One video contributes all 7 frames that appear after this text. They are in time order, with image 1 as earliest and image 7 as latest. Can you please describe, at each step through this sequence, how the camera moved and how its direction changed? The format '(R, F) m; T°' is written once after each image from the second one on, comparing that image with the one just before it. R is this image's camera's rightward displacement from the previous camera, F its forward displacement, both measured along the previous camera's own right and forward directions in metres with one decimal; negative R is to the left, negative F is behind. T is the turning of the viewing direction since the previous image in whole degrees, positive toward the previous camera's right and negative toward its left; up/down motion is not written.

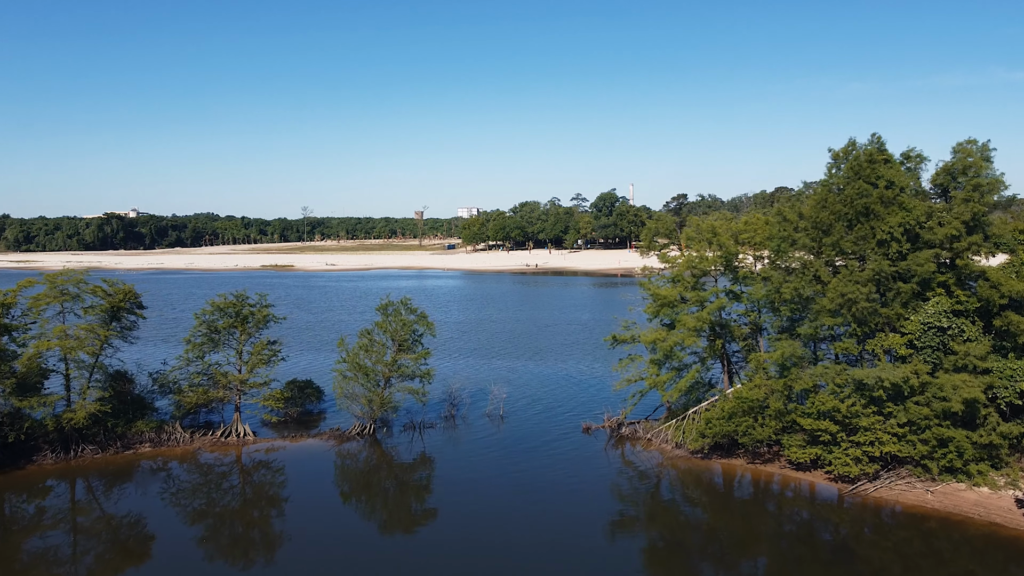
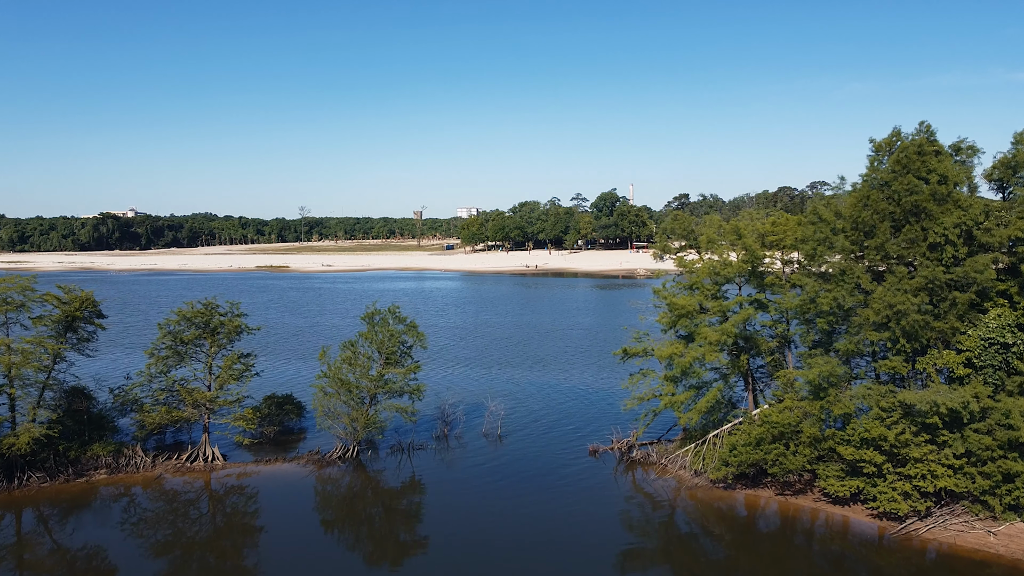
(0.0, +3.0) m; 0°
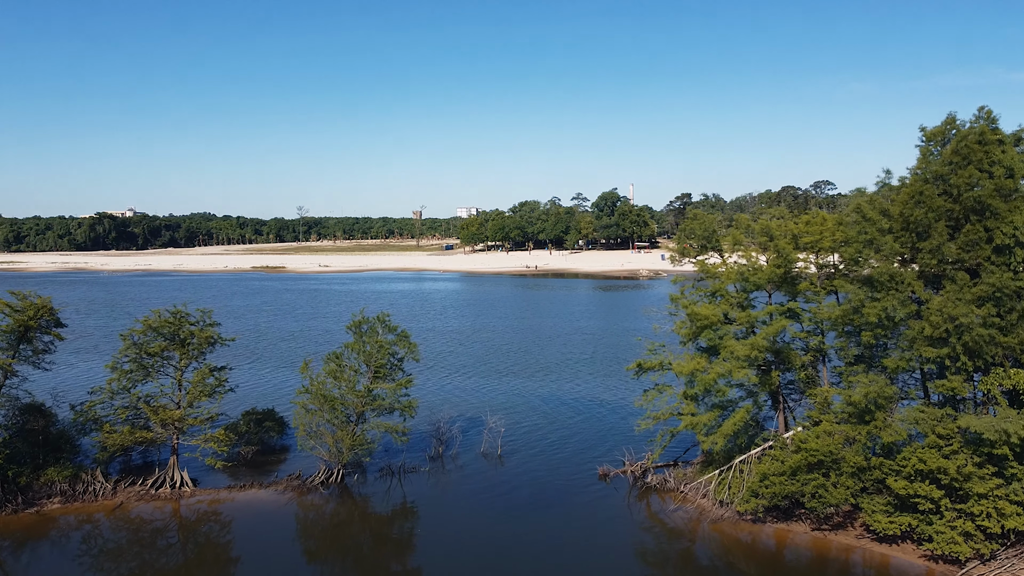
(-0.1, +2.7) m; 0°
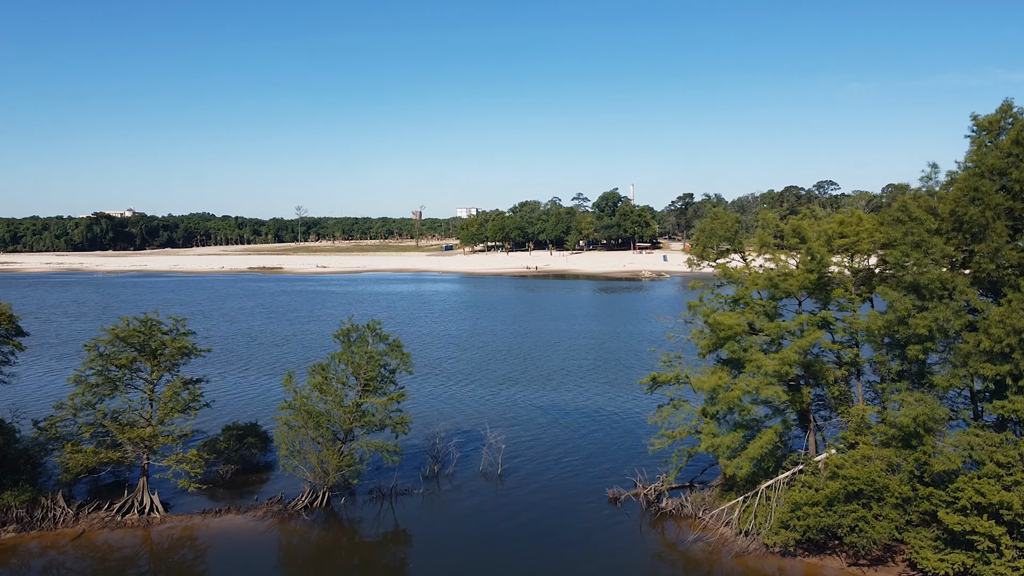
(-0.1, +2.1) m; 0°
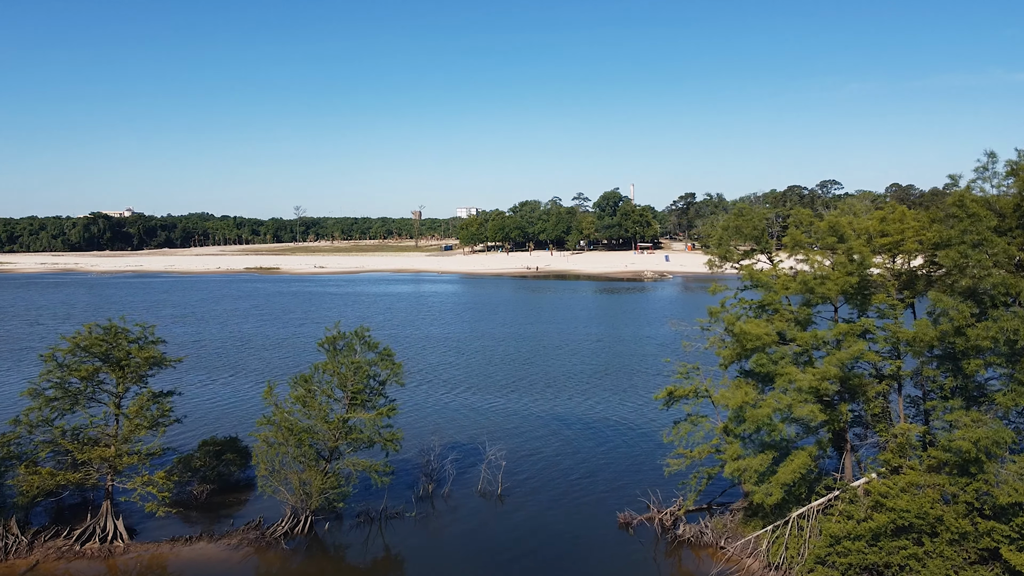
(0.0, +2.1) m; 0°
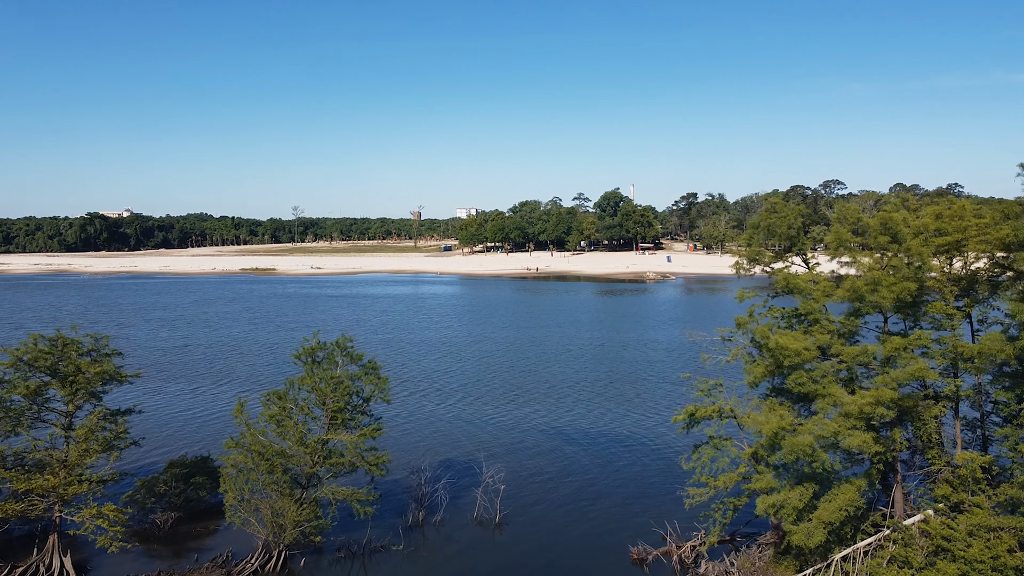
(0.0, +2.4) m; 0°
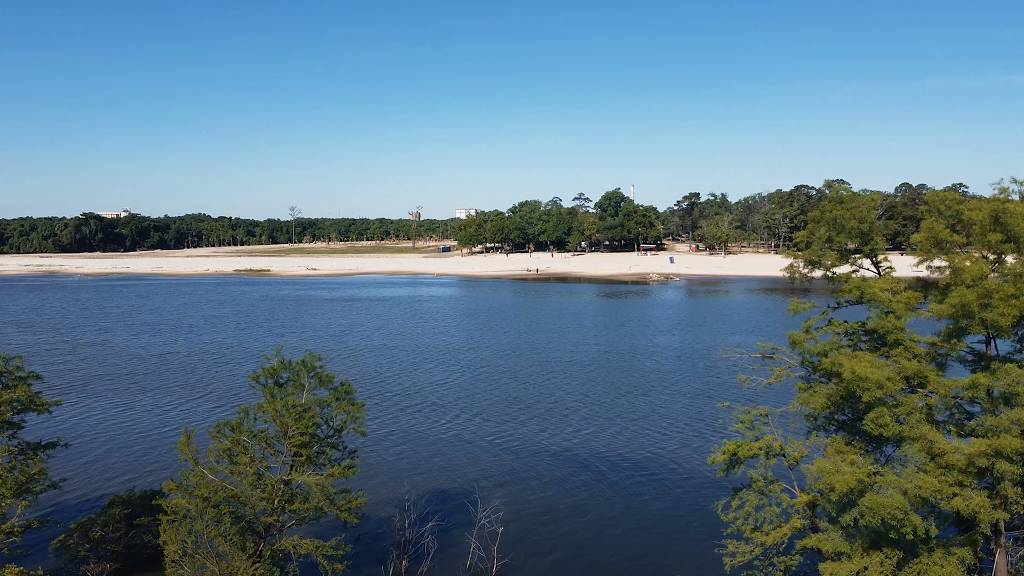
(0.0, +3.3) m; 0°
